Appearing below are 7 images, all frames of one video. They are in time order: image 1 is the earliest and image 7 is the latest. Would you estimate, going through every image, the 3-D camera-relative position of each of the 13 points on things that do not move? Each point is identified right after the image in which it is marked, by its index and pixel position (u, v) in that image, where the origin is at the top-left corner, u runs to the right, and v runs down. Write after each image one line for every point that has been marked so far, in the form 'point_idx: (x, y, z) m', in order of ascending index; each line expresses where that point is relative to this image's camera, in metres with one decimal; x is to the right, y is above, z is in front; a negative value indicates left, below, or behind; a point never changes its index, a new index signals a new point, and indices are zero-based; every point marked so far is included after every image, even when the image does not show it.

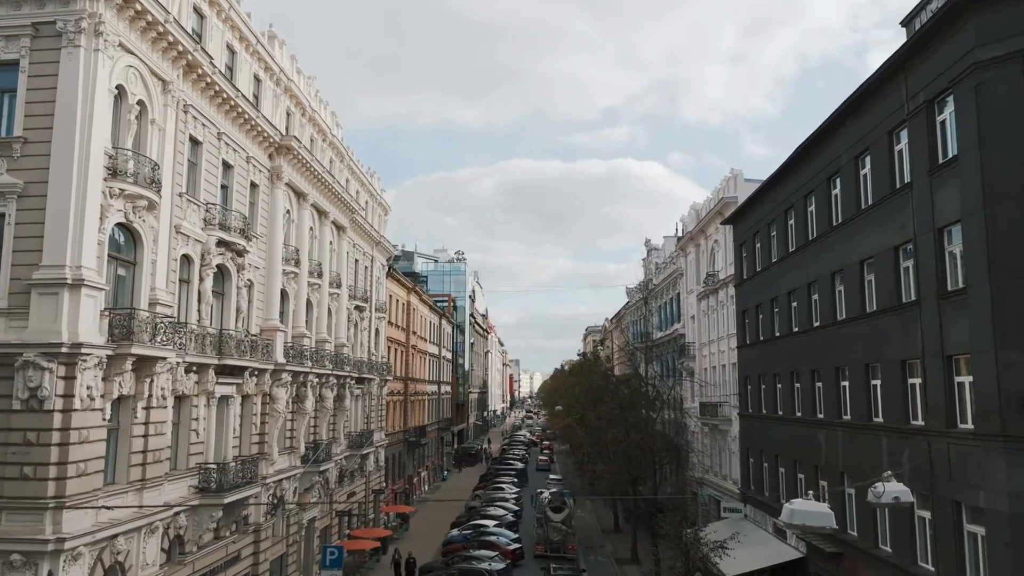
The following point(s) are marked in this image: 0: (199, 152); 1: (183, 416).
0: (-7.8, +3.4, +19.7) m
1: (-7.8, -3.0, +18.7) m
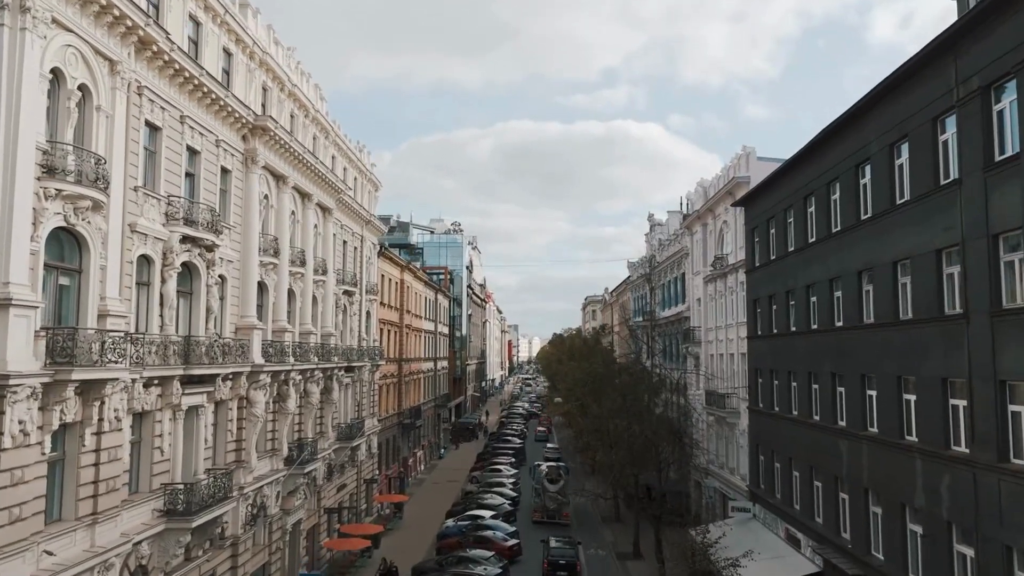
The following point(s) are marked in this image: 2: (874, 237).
0: (-7.9, +3.3, +17.7) m
1: (-7.9, -3.1, +17.0) m
2: (+8.4, +1.2, +18.2) m
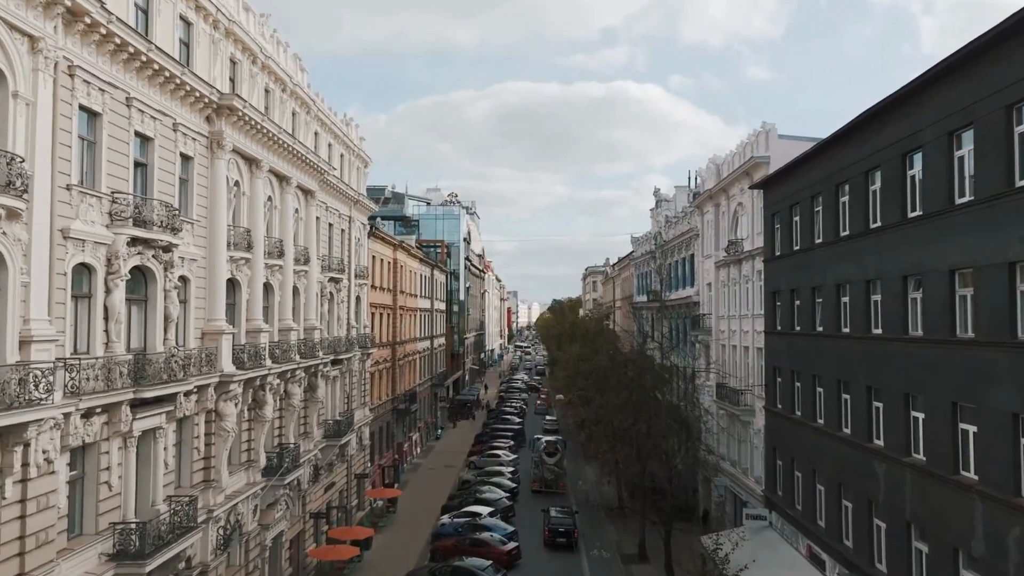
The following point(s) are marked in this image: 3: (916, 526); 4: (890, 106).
0: (-8.0, +3.1, +15.2) m
1: (-7.9, -3.4, +14.8) m
2: (+8.3, +1.0, +15.8) m
3: (+8.4, -4.9, +16.4) m
4: (+8.3, +4.0, +17.4) m
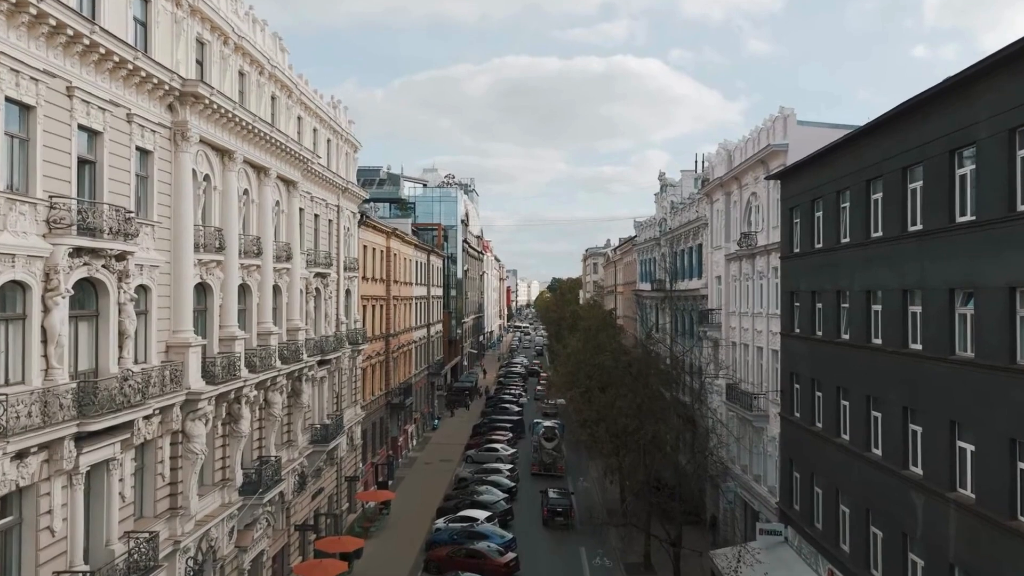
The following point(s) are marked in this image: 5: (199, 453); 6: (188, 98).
0: (-8.0, +2.8, +13.2) m
1: (-8.0, -3.7, +13.0) m
2: (+8.2, +0.7, +13.9) m
3: (+8.3, -5.2, +14.6) m
4: (+8.2, +3.8, +15.4) m
5: (-7.3, -3.8, +18.3) m
6: (-7.5, +4.4, +18.3) m
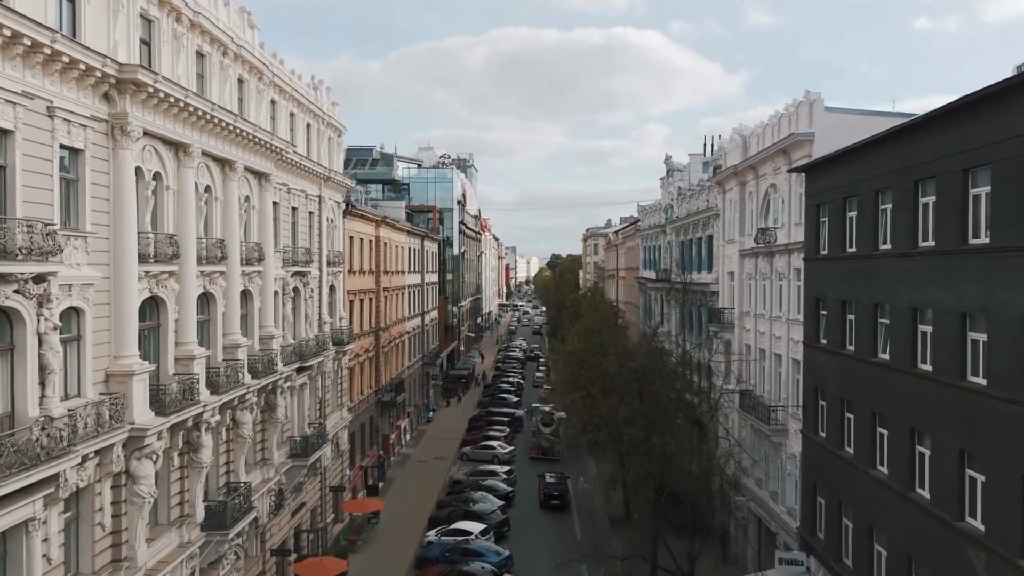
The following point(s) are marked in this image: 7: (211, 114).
0: (-8.2, +2.2, +10.7) m
1: (-8.1, -4.2, +10.7) m
2: (+8.1, +0.2, +11.5) m
3: (+8.2, -5.7, +12.4) m
4: (+8.1, +3.3, +12.8) m
5: (-7.4, -4.2, +16.0) m
6: (-7.6, +4.0, +15.7) m
7: (-7.3, +4.2, +19.1) m
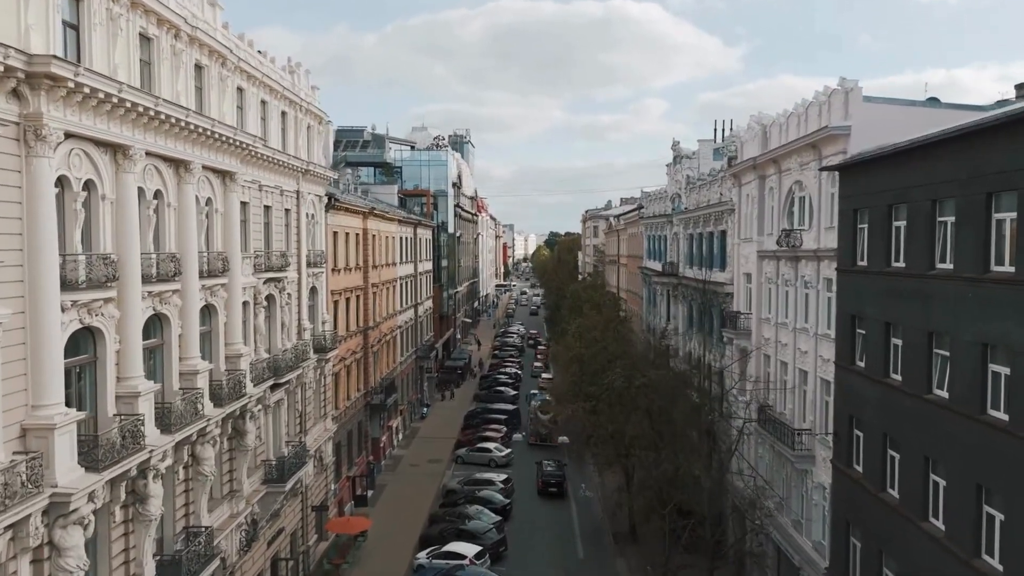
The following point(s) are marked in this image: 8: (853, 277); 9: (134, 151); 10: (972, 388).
0: (-8.2, +1.5, +8.0) m
1: (-8.2, -5.0, +8.2) m
2: (+8.1, -0.5, +8.9) m
3: (+8.1, -6.4, +10.0) m
4: (+8.0, +2.6, +10.2) m
5: (-7.5, -4.8, +13.5) m
6: (-7.7, +3.4, +13.0) m
7: (-7.3, +3.7, +16.4) m
8: (+8.4, +0.3, +19.4) m
9: (-7.6, +2.8, +15.9) m
10: (+8.3, -1.7, +14.2) m
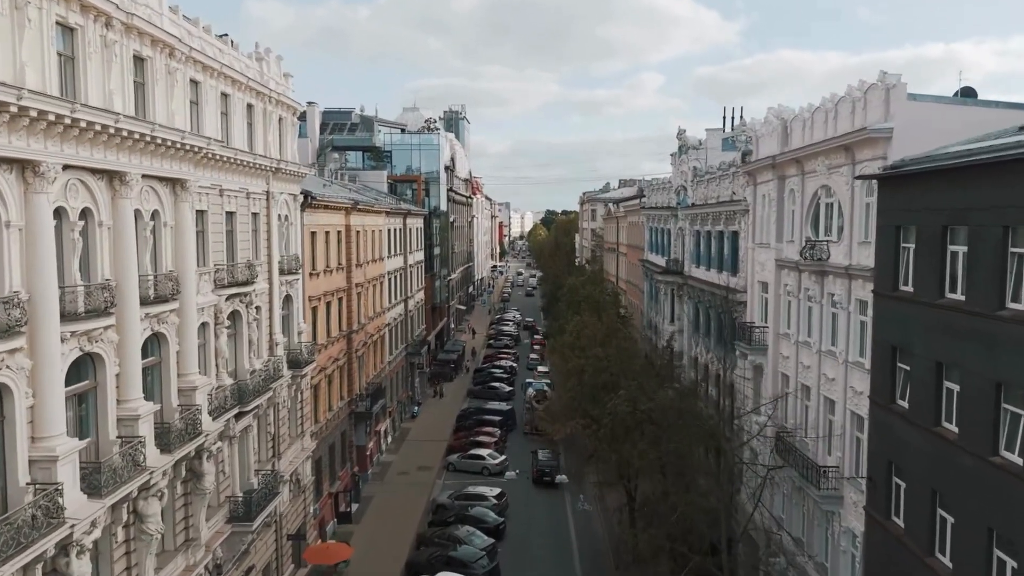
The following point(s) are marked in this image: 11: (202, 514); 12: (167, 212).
0: (-8.4, +0.5, +5.4) m
1: (-8.3, -6.0, +5.8) m
2: (+7.9, -1.4, +6.4) m
3: (+8.0, -7.2, +7.7) m
4: (+7.9, +1.7, +7.6) m
5: (-7.6, -5.6, +11.1) m
6: (-7.9, +2.6, +10.3) m
7: (-7.5, +3.0, +13.7) m
8: (+8.2, -0.3, +16.9) m
9: (-7.8, +2.0, +13.2) m
10: (+8.1, -2.5, +11.8) m
11: (-7.7, -5.6, +19.6) m
12: (-7.9, +1.7, +18.1) m
